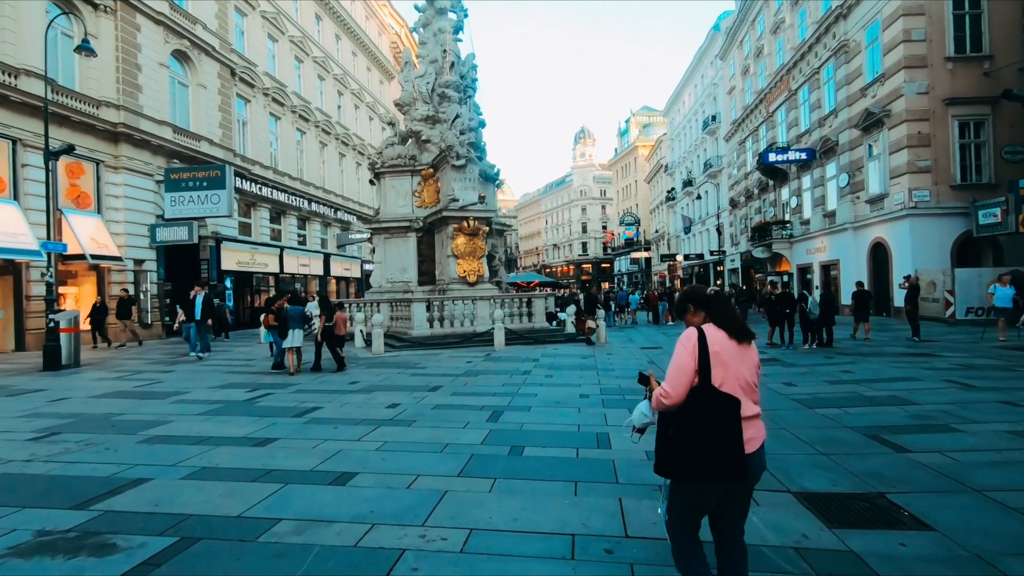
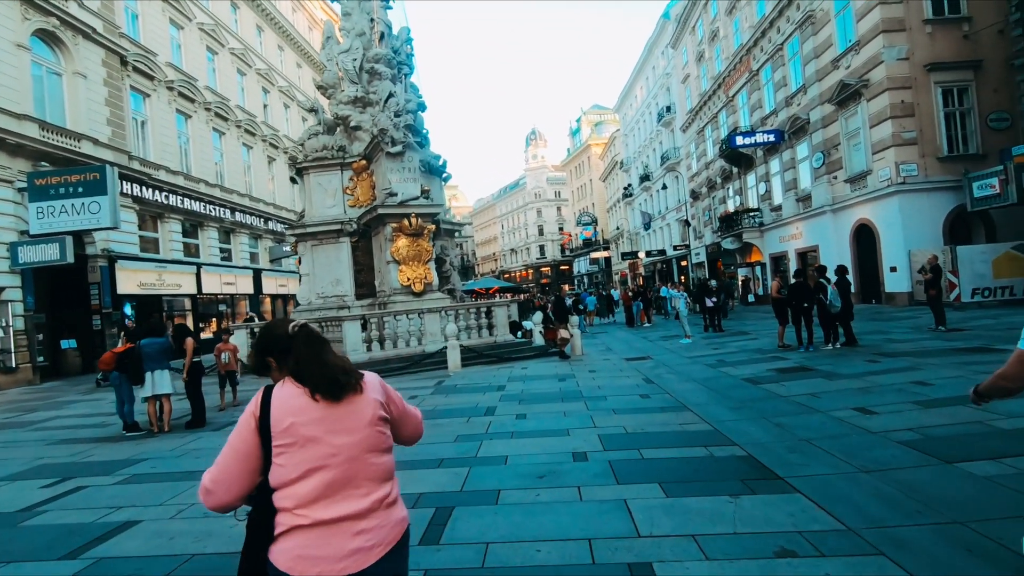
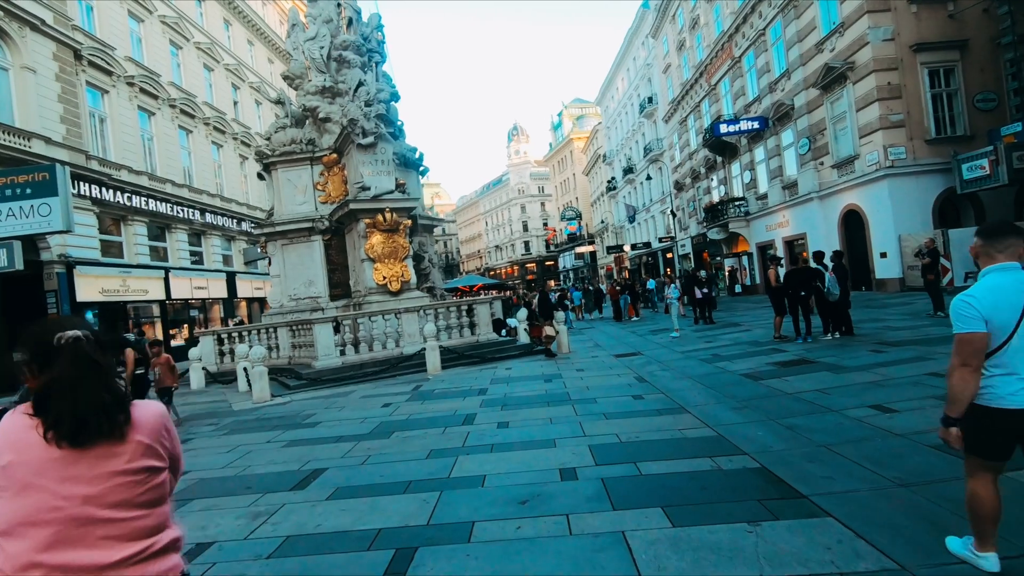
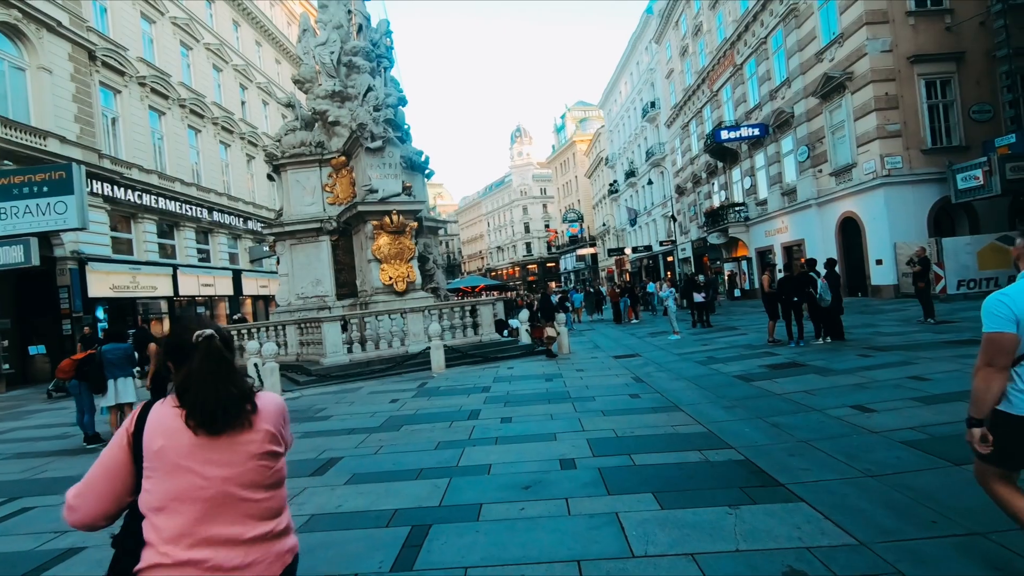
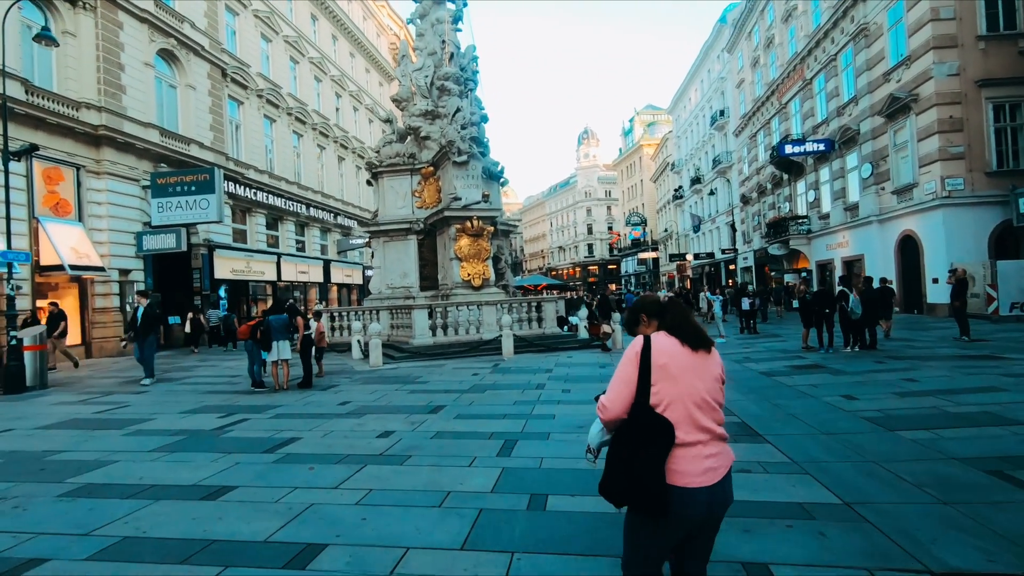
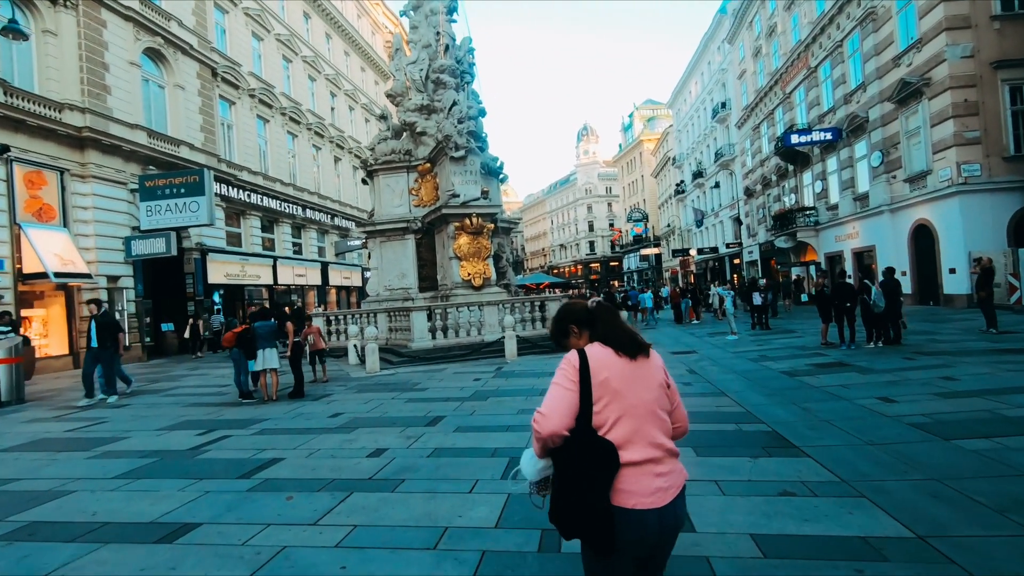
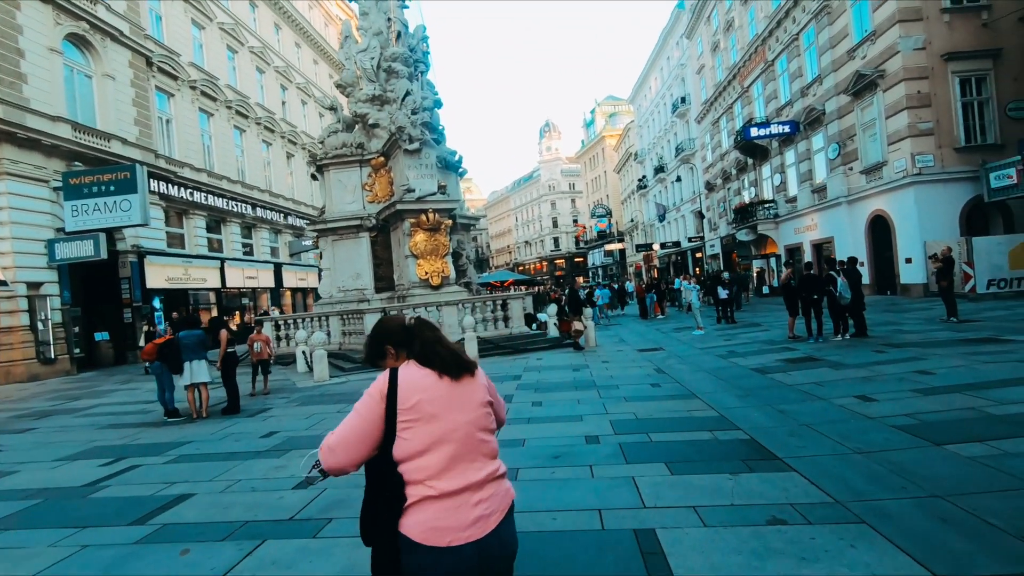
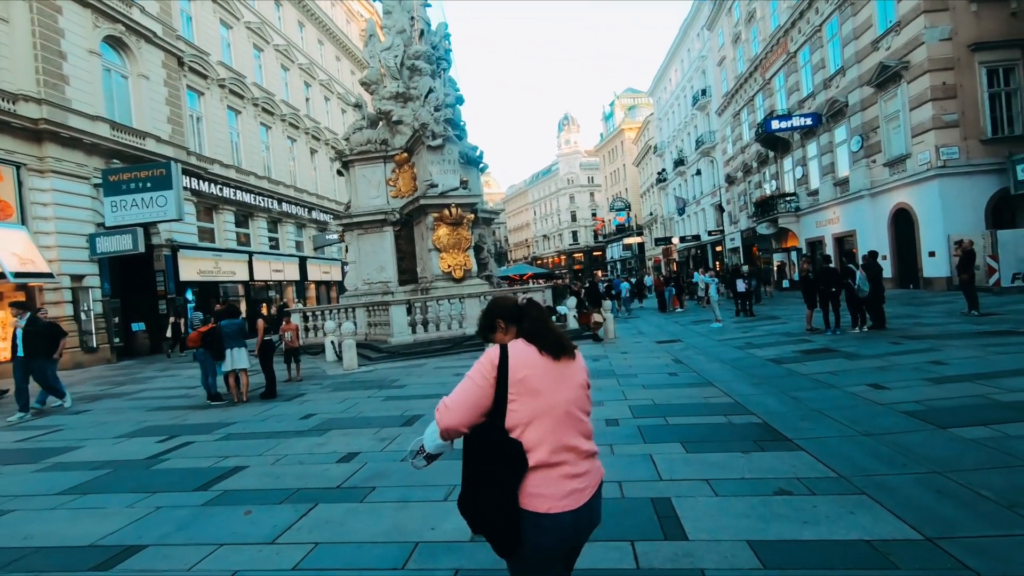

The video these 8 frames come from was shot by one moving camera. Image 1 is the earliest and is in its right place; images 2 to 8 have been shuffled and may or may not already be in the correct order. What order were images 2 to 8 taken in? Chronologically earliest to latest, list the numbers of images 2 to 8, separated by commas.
5, 6, 8, 7, 2, 4, 3
